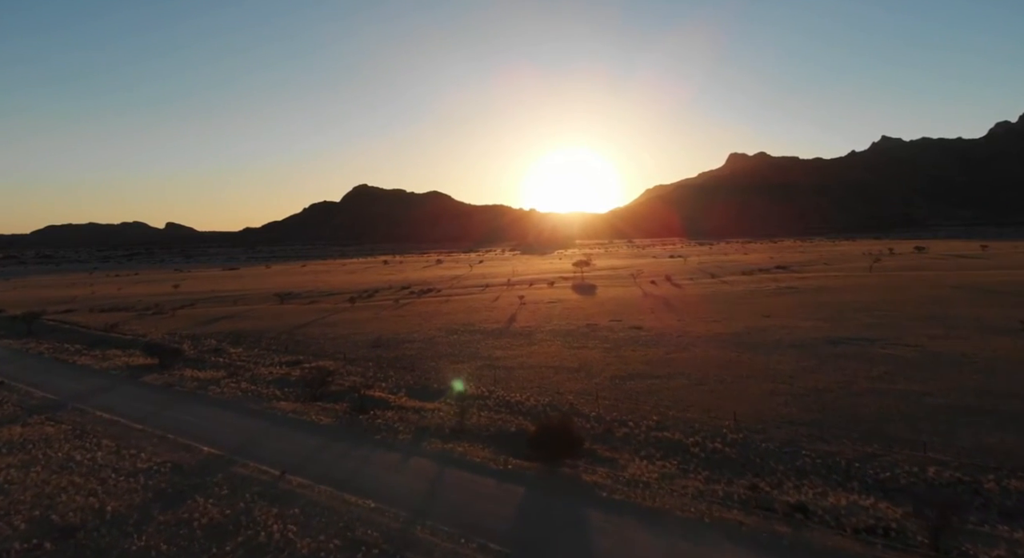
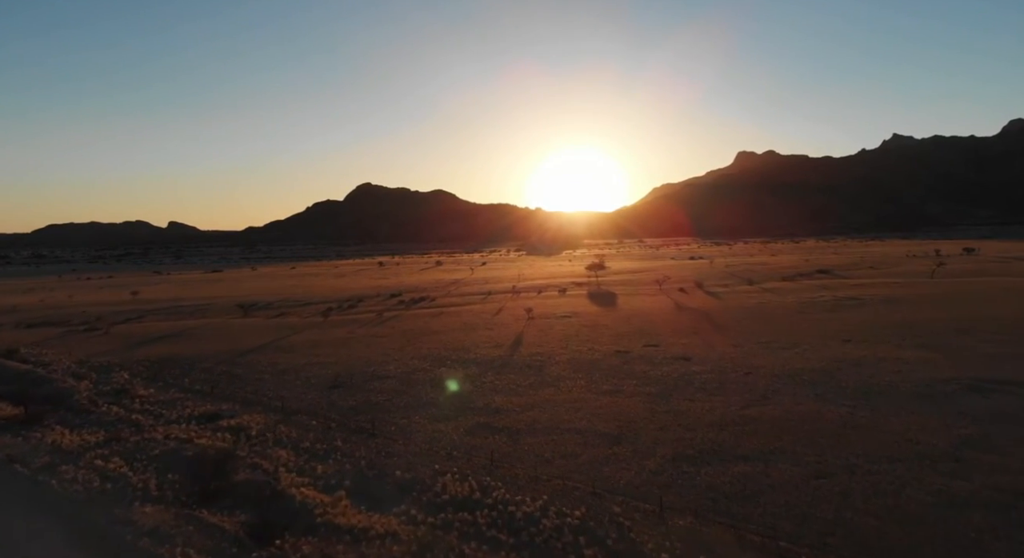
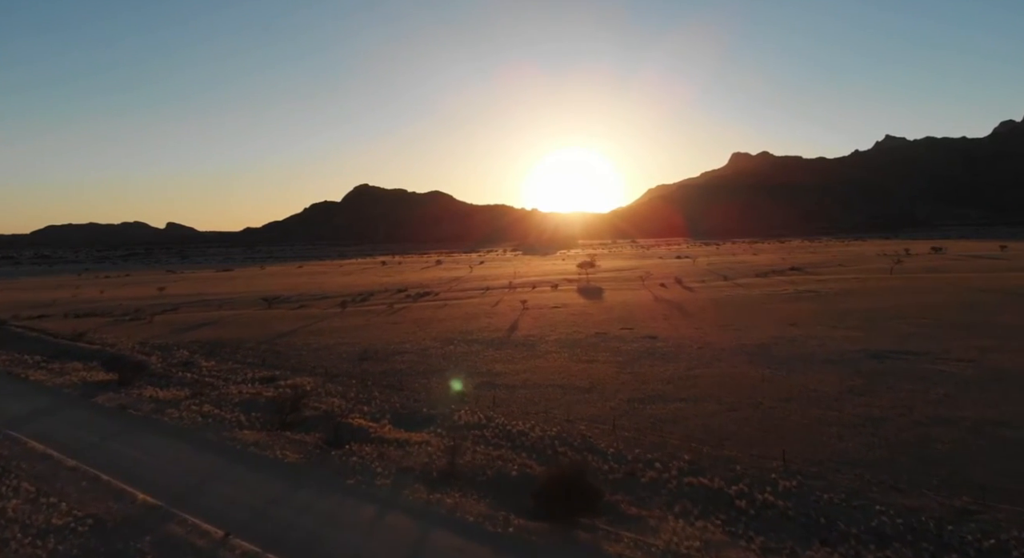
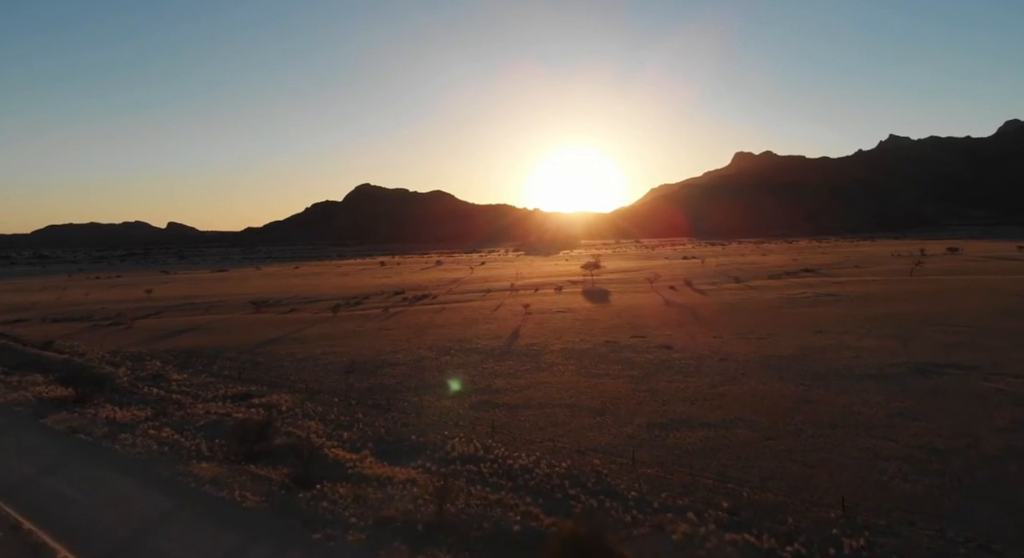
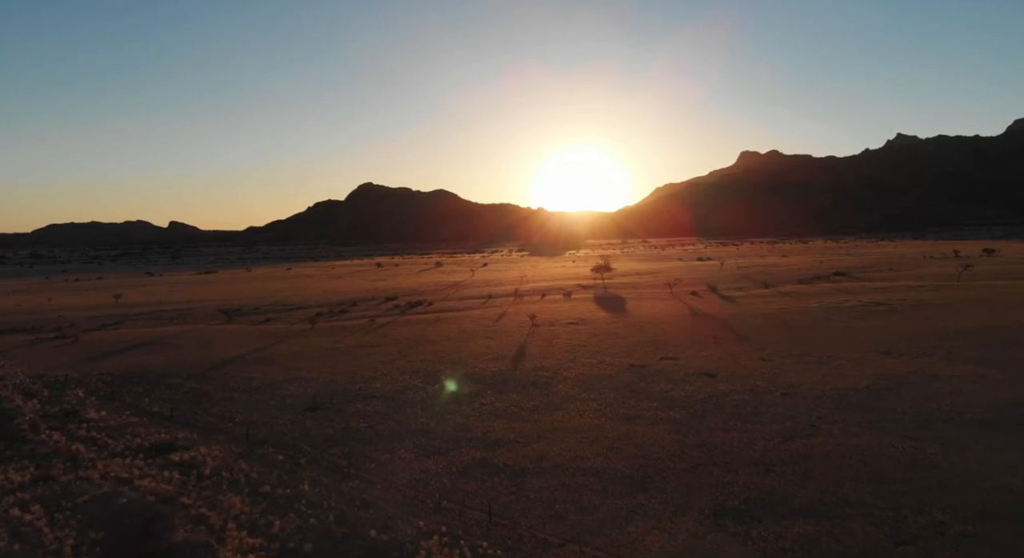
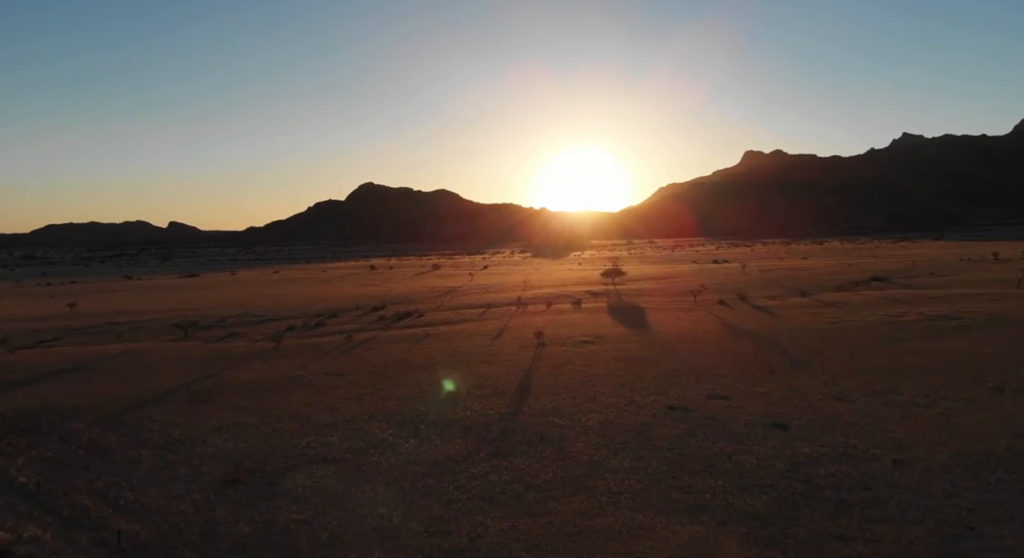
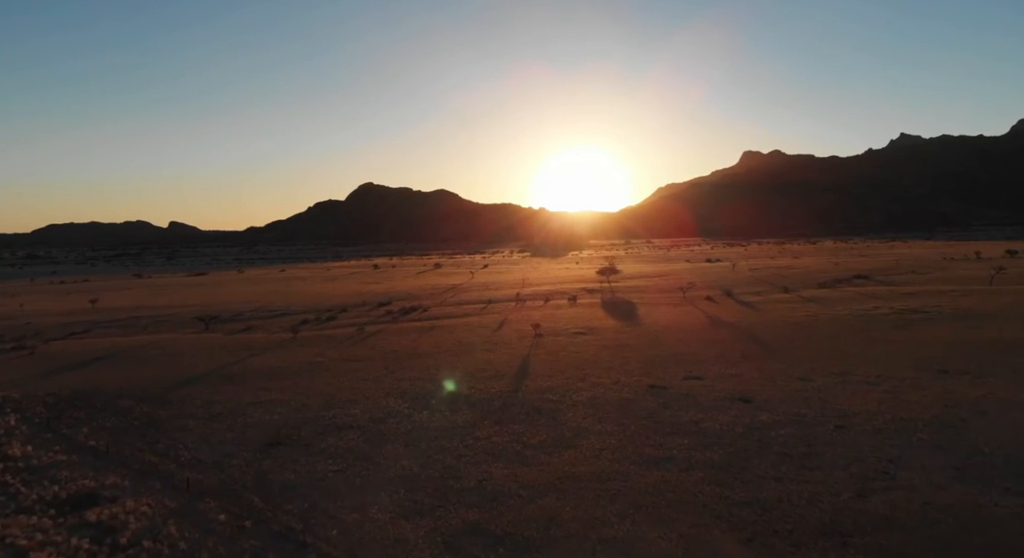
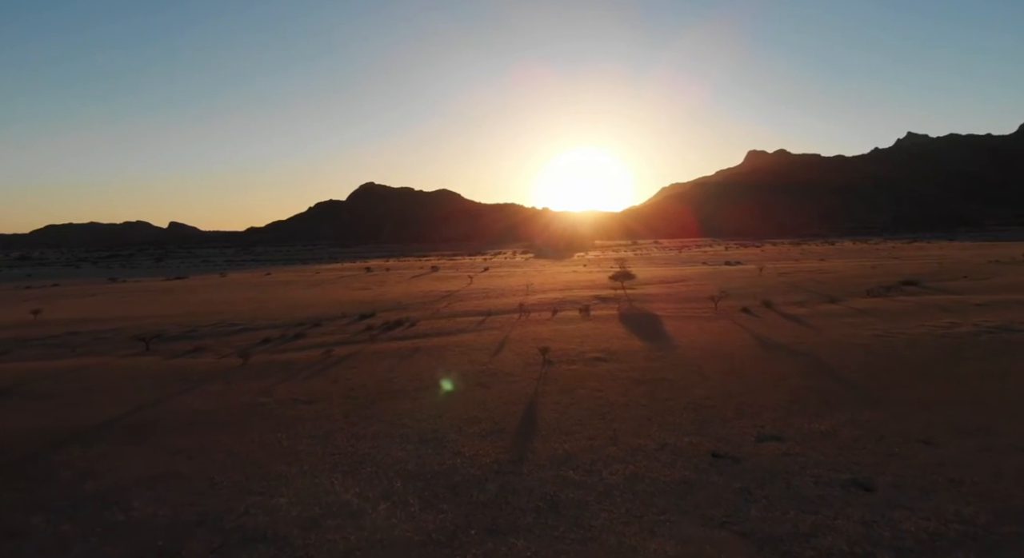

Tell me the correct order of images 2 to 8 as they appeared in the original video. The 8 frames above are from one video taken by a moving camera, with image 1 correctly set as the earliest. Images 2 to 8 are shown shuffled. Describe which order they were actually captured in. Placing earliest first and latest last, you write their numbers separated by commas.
3, 4, 2, 5, 7, 6, 8
